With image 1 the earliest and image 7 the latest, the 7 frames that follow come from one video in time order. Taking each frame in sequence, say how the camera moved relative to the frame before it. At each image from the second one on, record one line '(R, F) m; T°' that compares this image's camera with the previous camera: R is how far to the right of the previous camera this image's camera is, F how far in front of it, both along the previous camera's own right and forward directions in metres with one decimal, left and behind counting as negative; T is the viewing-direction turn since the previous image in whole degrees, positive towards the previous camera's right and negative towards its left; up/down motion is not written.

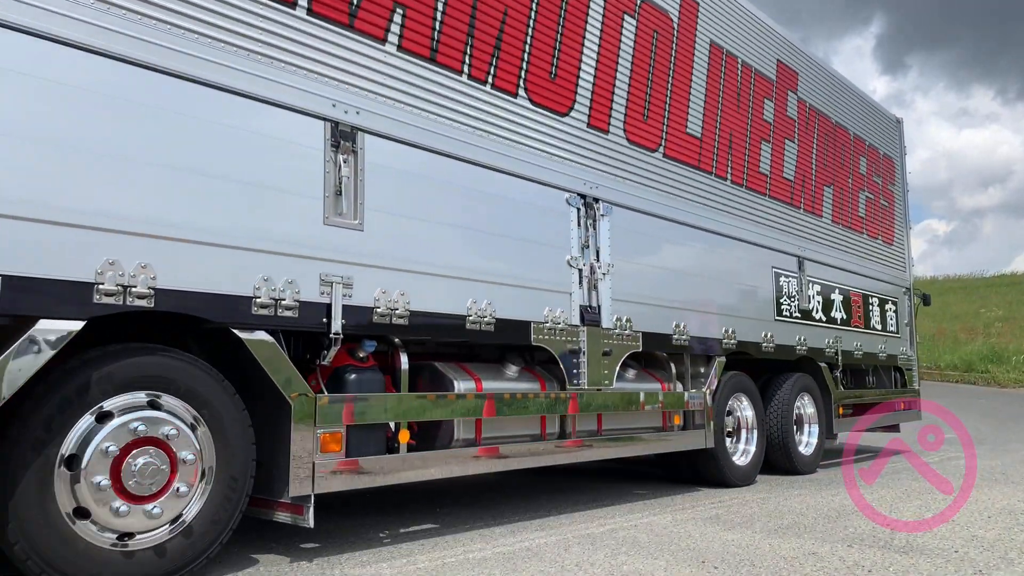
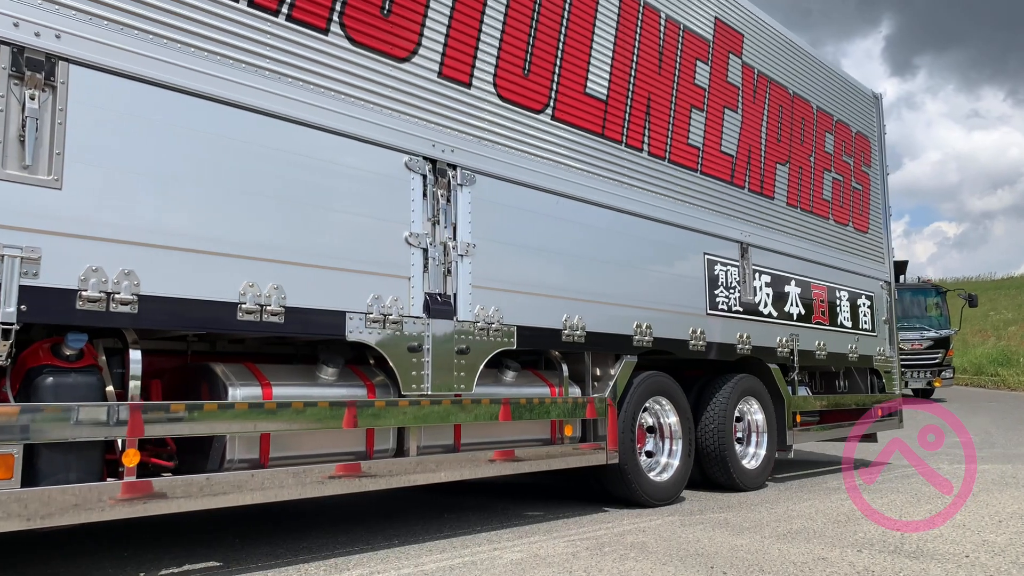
(+1.0, +1.0) m; -1°
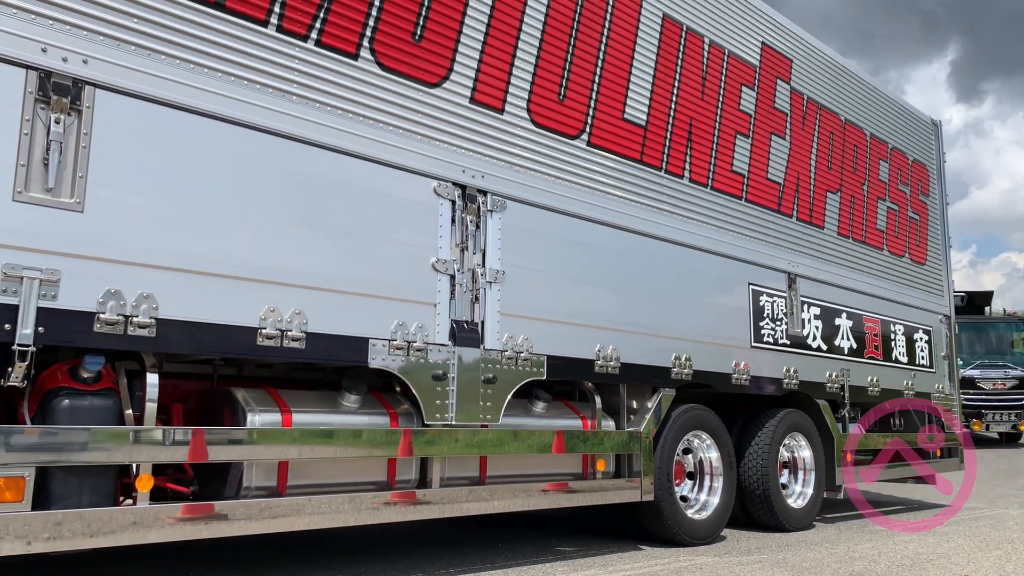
(+0.1, +0.1) m; -4°
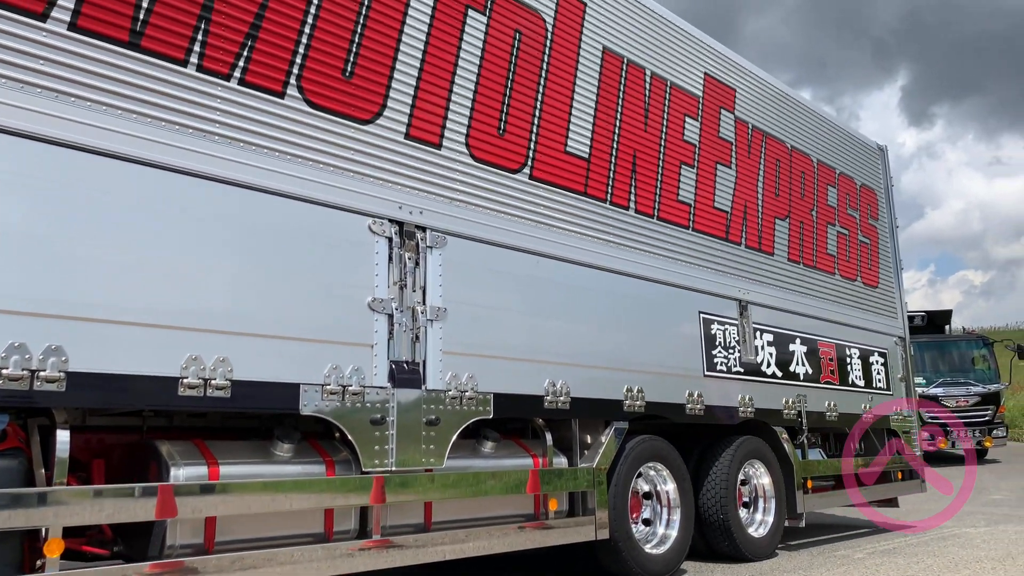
(+0.2, +0.1) m; +2°
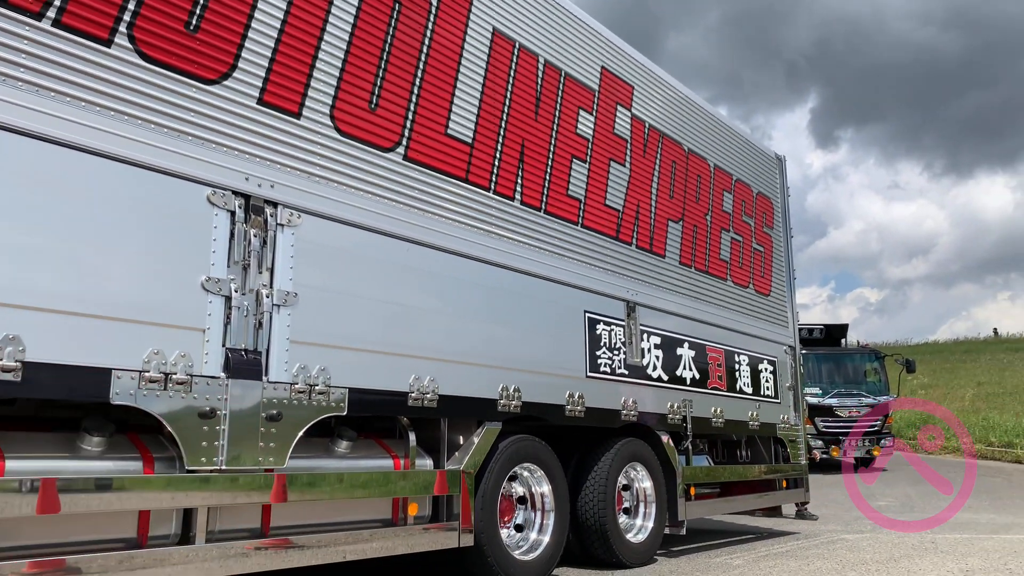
(+0.3, +0.3) m; +6°
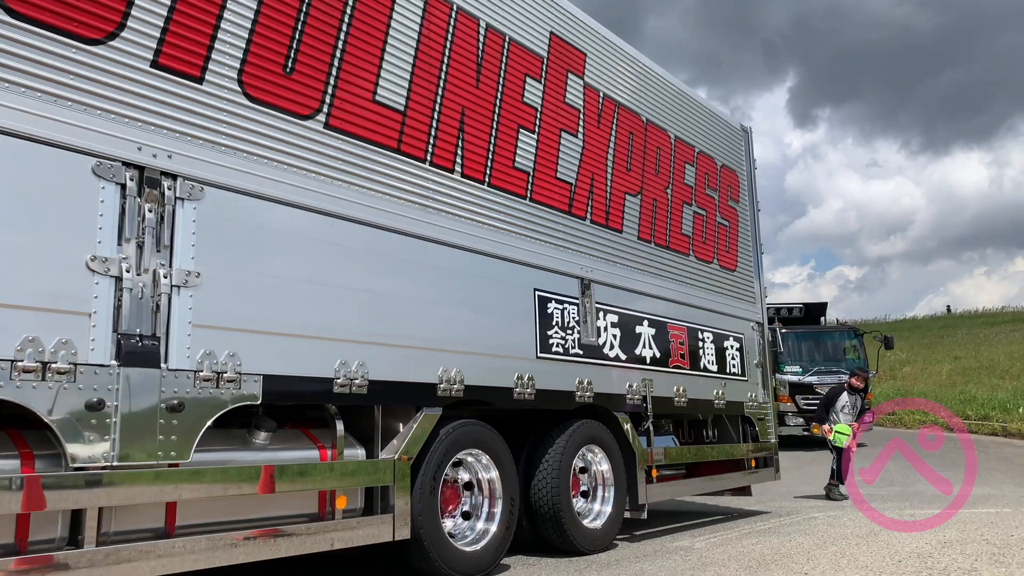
(+0.3, +0.3) m; +1°
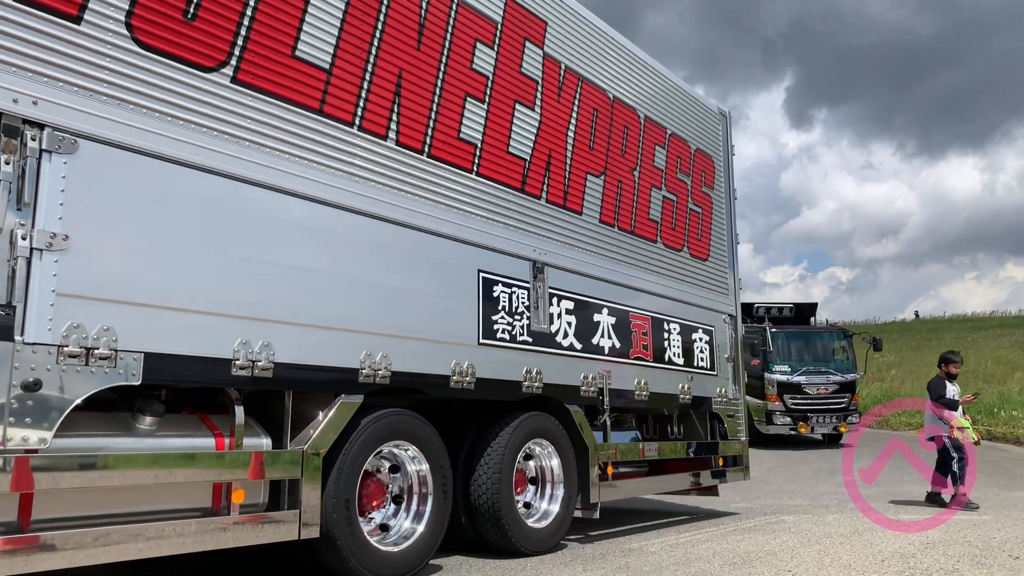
(+0.3, +0.4) m; +1°
